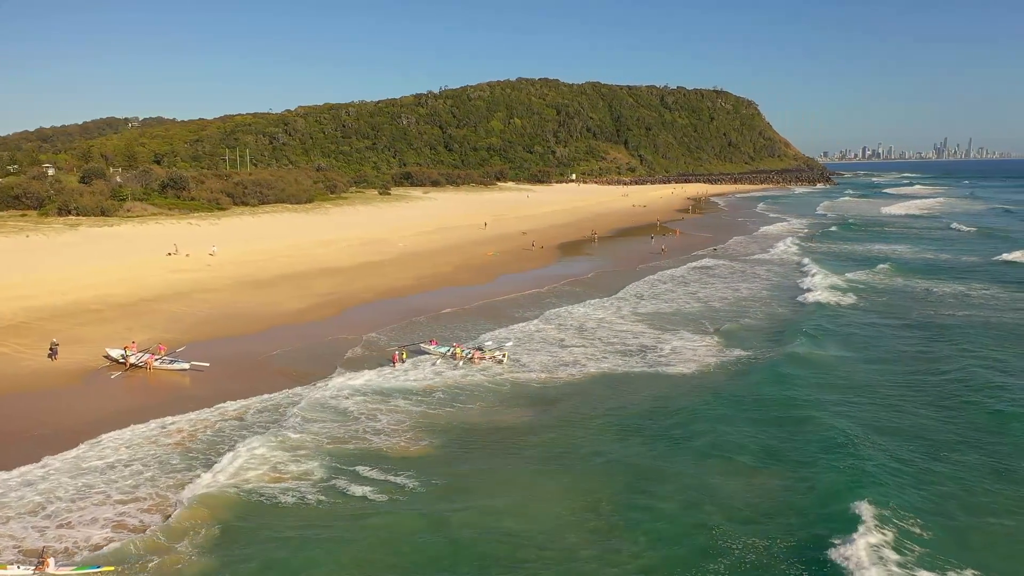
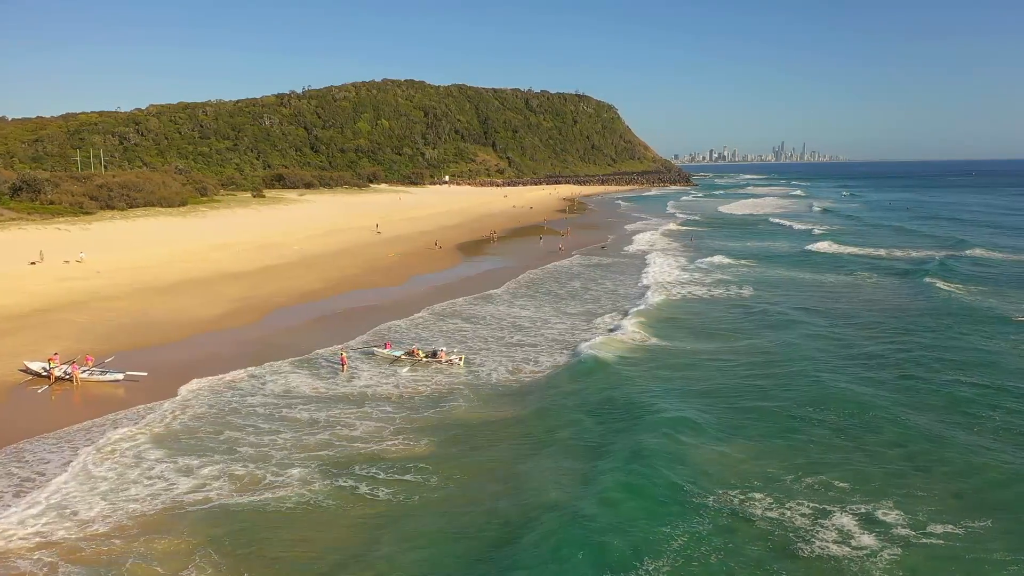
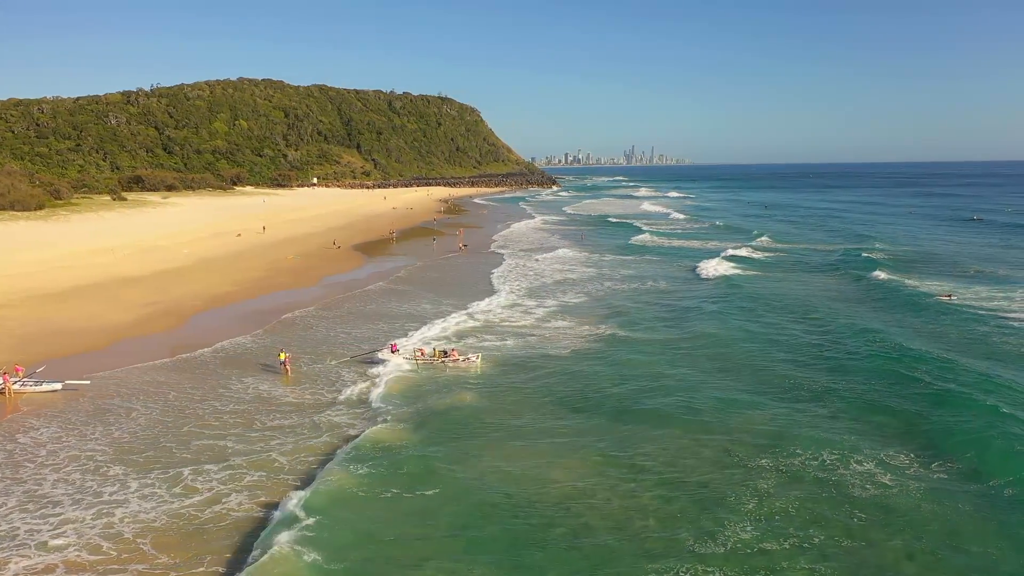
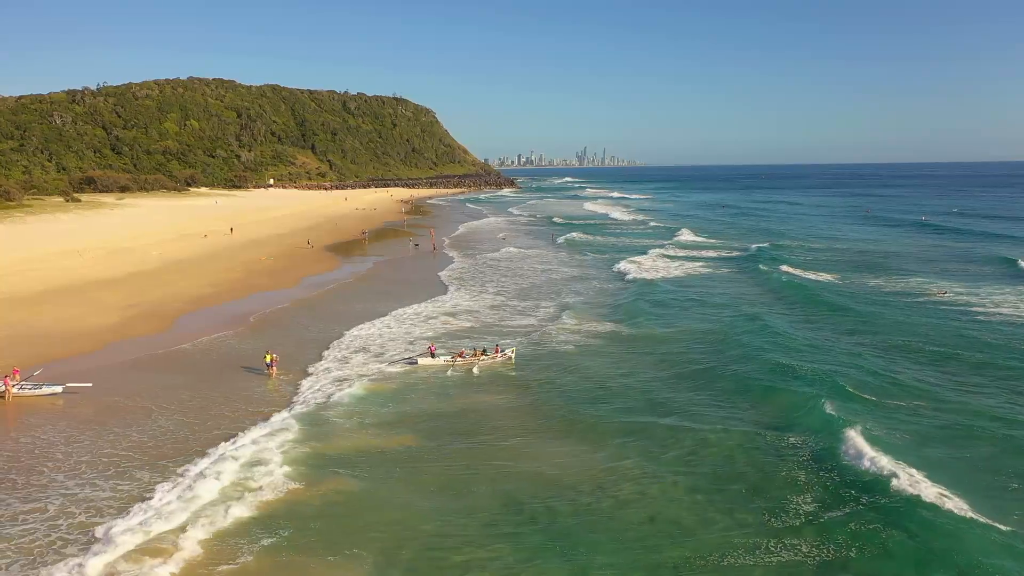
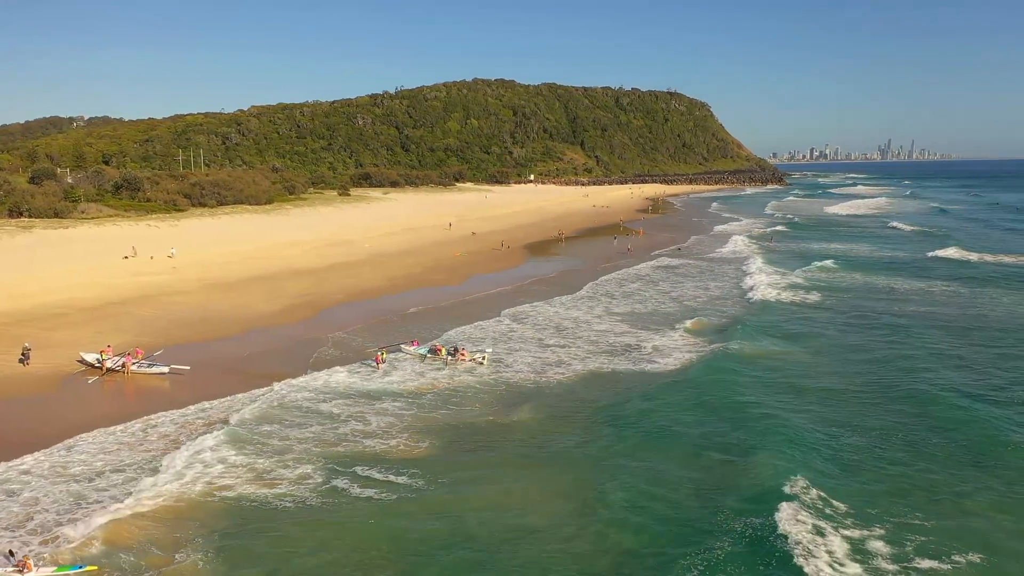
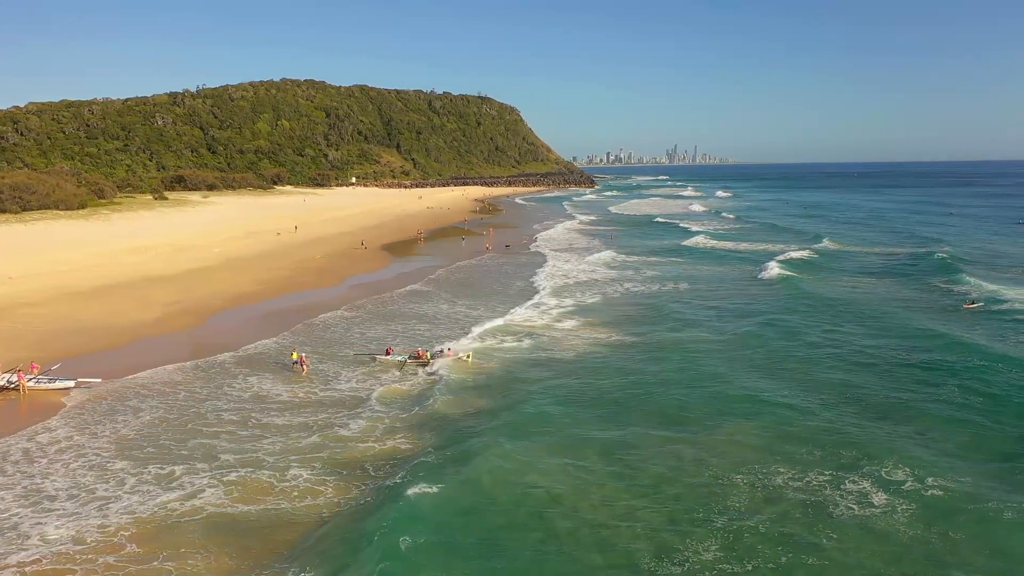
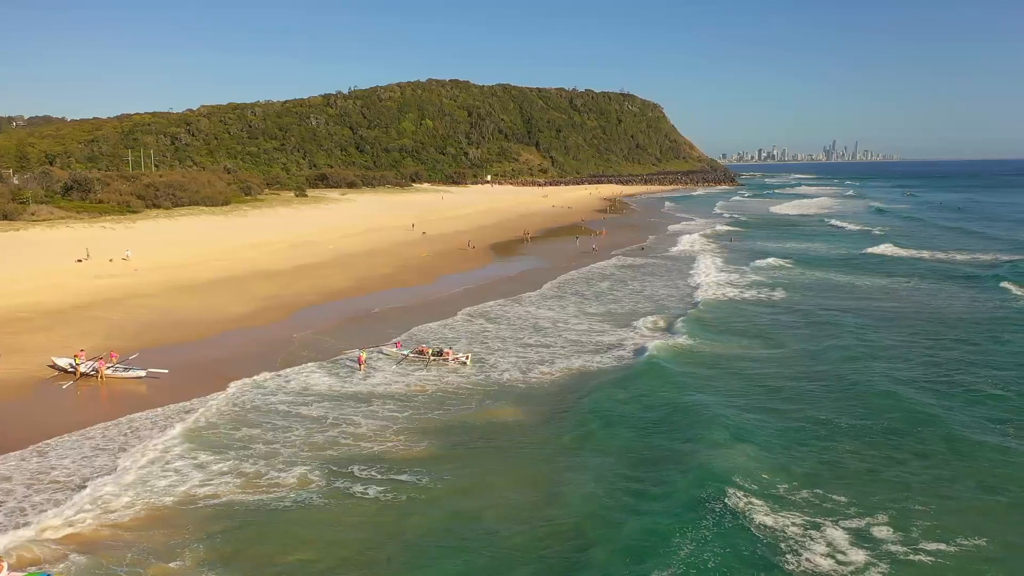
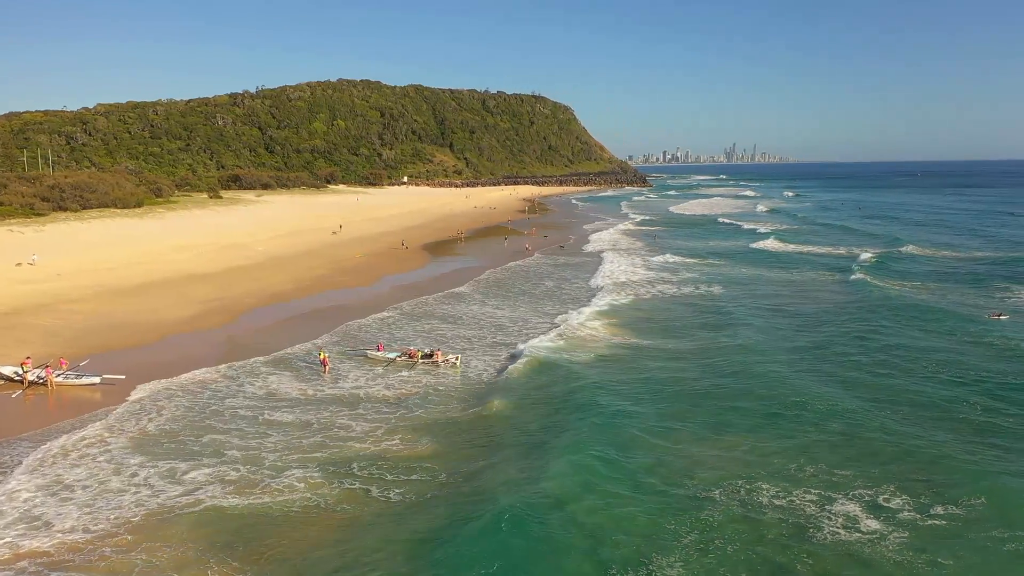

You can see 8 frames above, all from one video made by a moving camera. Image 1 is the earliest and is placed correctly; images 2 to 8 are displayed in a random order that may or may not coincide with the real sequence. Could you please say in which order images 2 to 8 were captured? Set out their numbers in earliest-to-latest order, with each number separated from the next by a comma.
5, 7, 2, 8, 6, 3, 4
